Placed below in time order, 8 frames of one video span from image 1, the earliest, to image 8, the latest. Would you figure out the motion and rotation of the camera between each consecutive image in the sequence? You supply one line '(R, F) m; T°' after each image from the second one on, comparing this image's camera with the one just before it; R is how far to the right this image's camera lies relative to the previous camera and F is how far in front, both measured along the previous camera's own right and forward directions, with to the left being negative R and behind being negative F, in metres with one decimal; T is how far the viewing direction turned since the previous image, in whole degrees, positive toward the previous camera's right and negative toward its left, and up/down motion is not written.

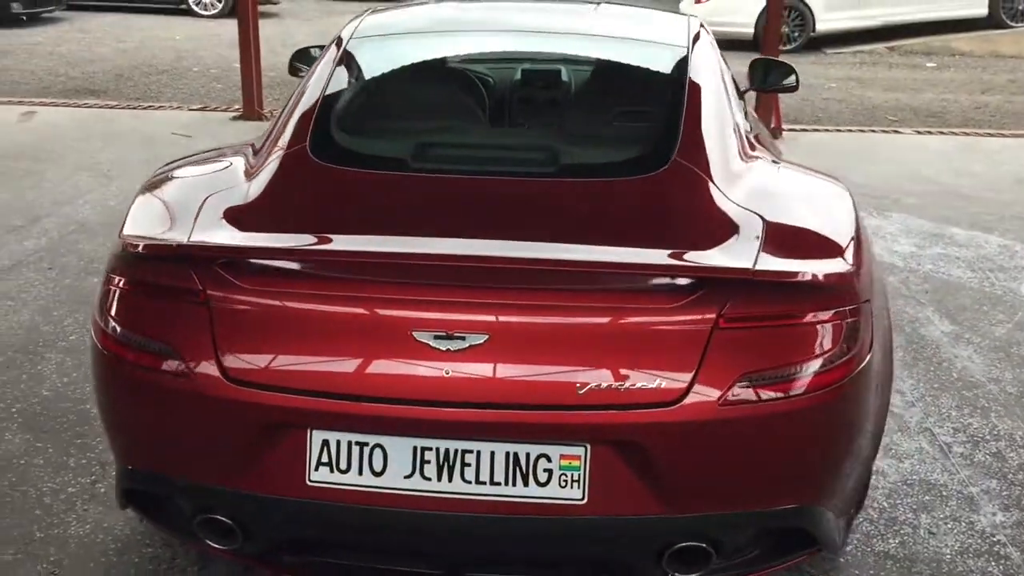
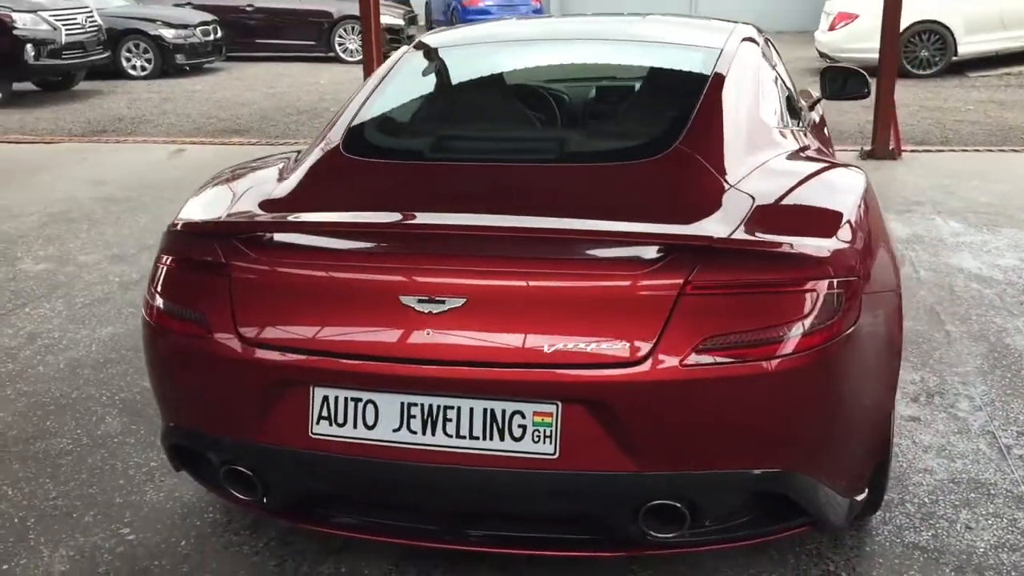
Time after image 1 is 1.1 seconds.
(+0.4, -0.1) m; -9°
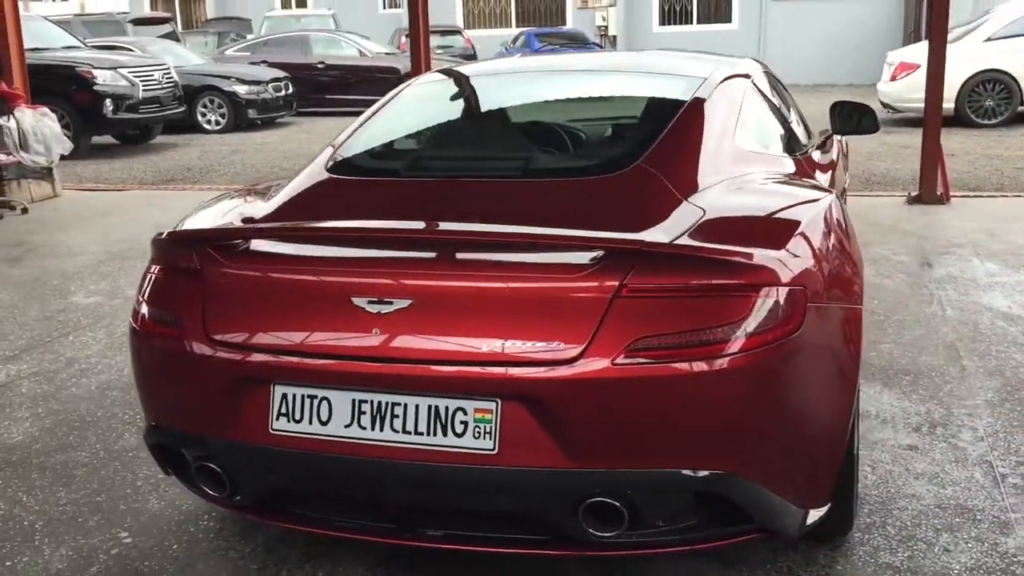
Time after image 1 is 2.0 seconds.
(+0.3, -0.1) m; -4°
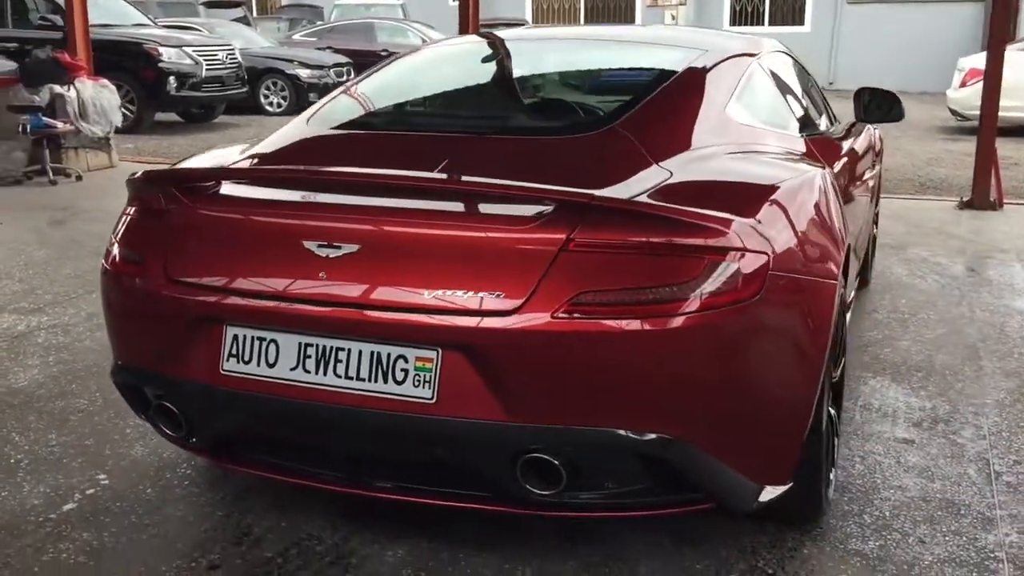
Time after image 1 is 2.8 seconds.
(+0.2, 0.0) m; -4°
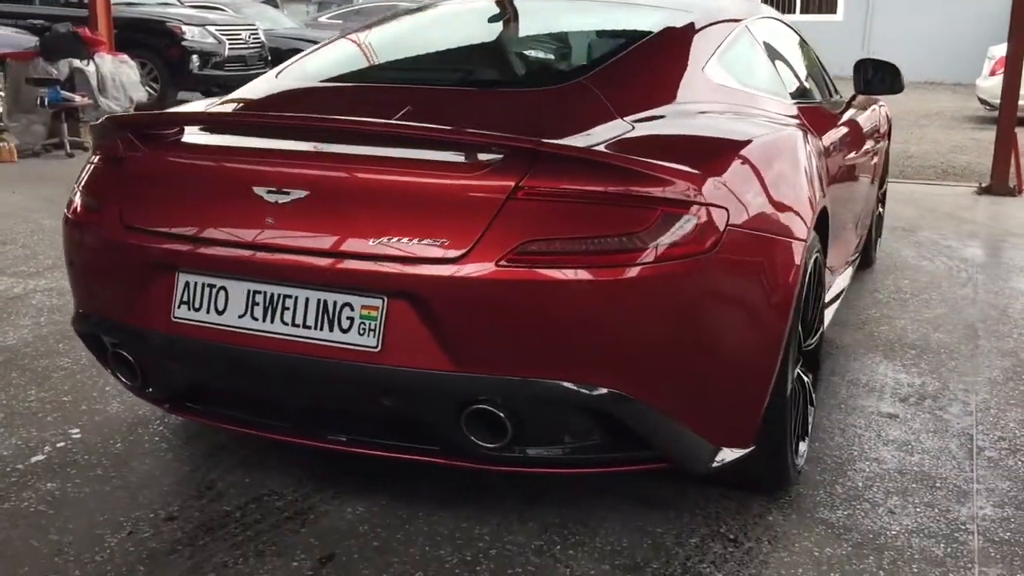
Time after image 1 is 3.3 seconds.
(+0.2, 0.0) m; -2°
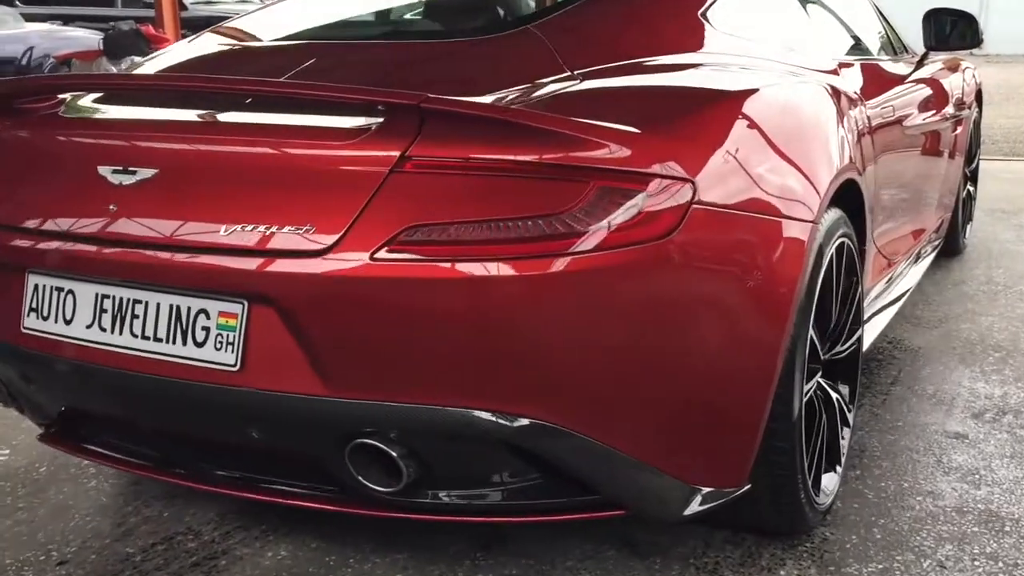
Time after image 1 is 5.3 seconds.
(+0.3, +0.5) m; -6°
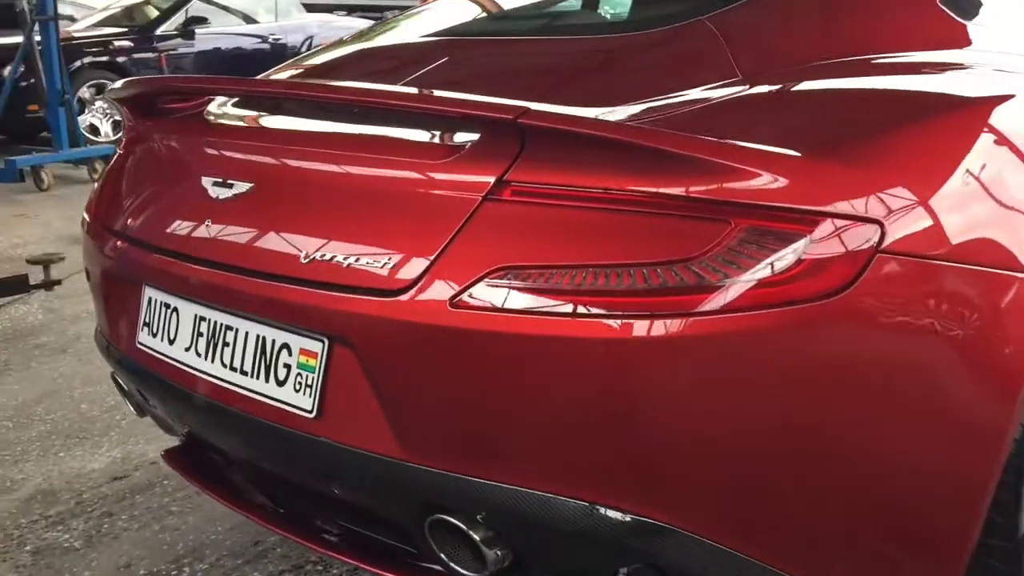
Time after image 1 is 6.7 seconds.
(+0.2, +0.3) m; -15°
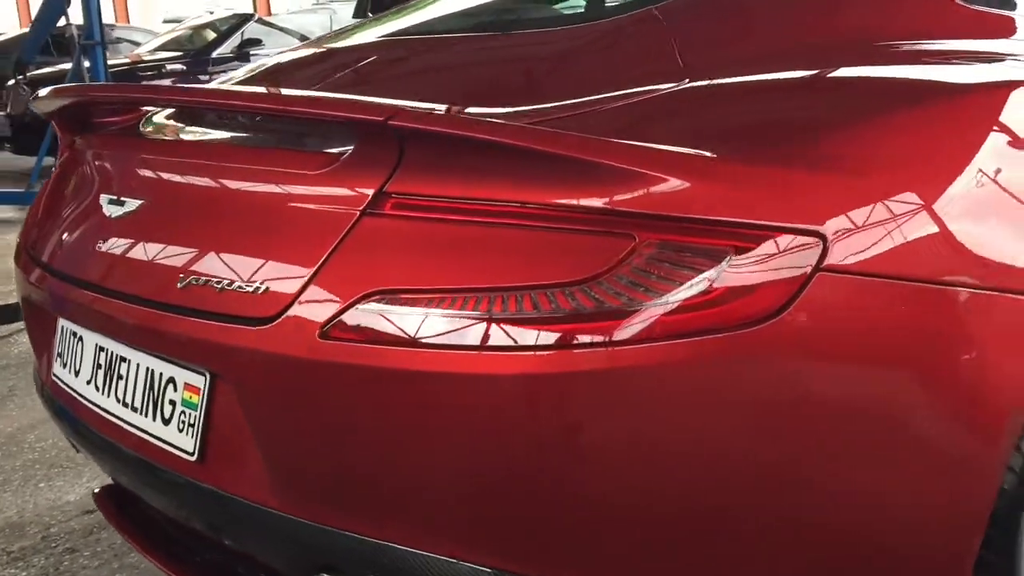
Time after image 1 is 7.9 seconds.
(+0.2, +0.2) m; -4°
